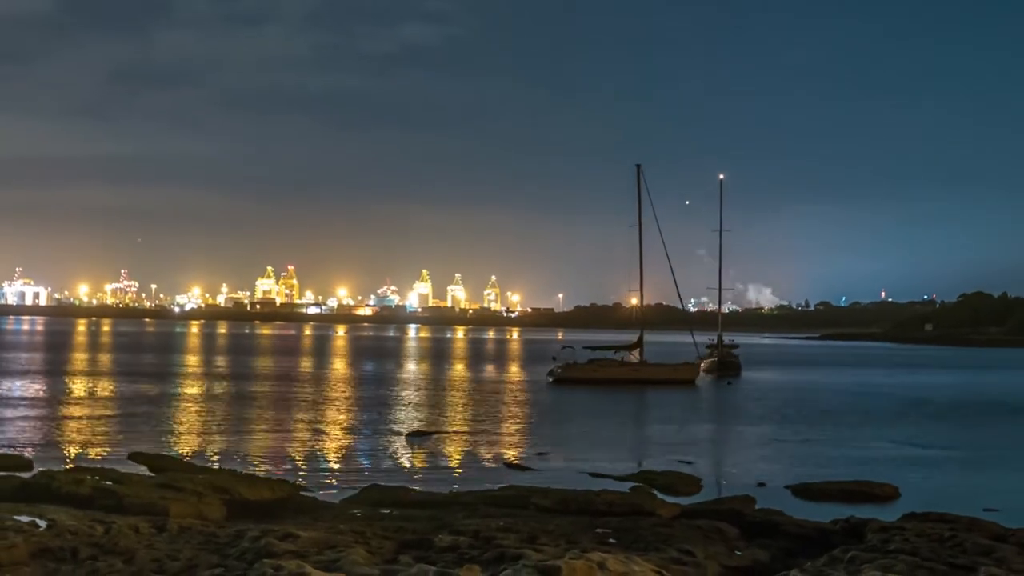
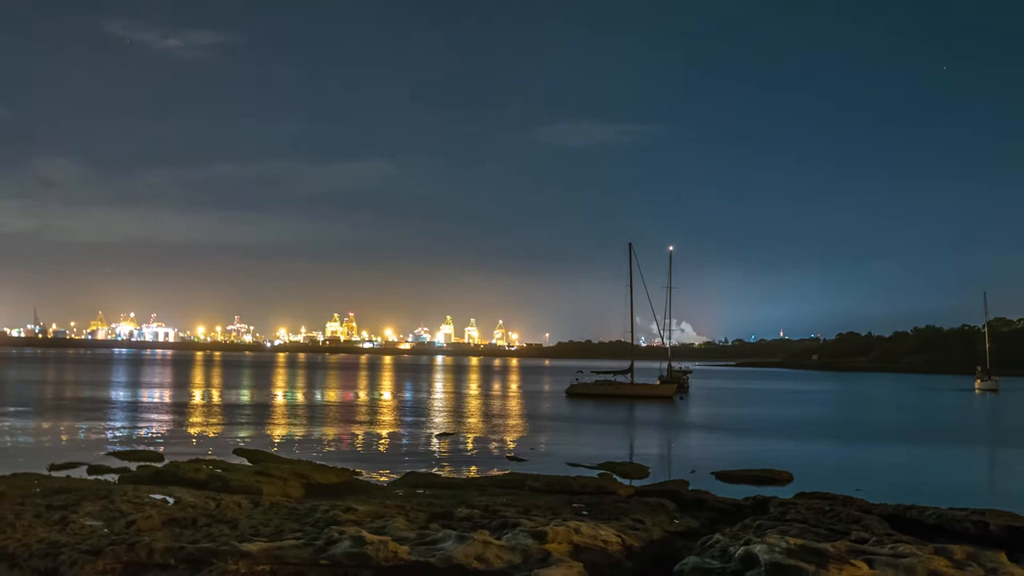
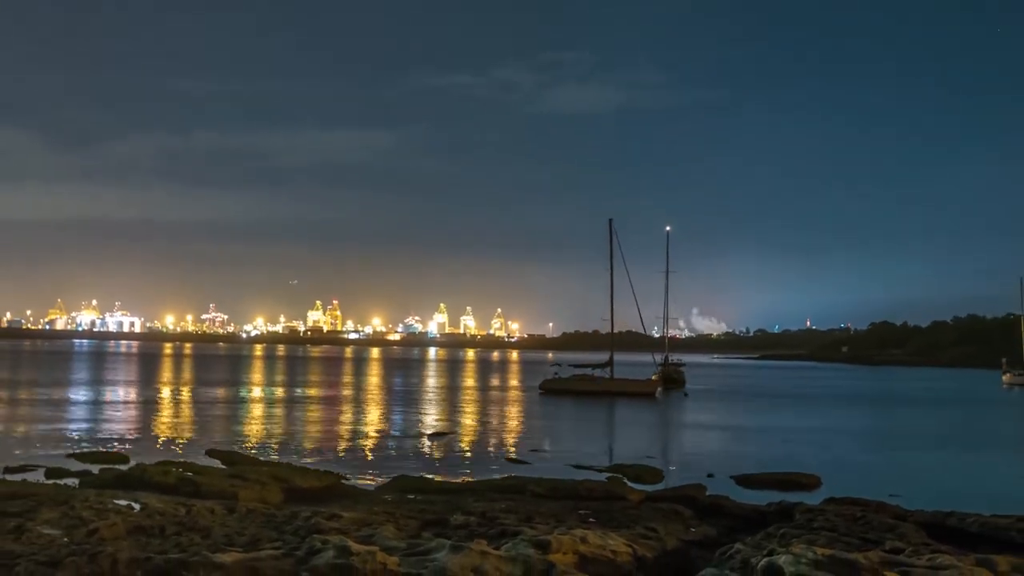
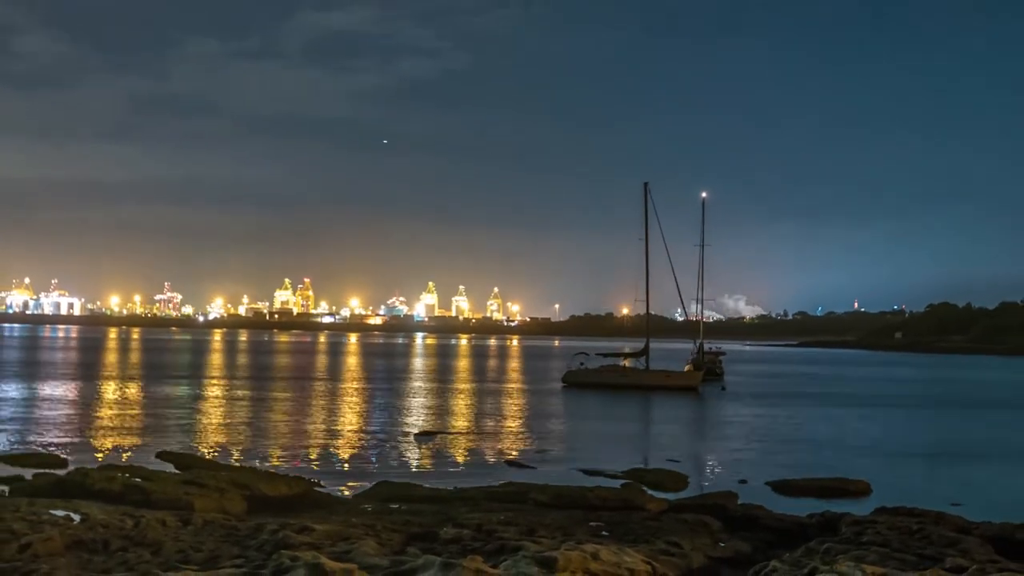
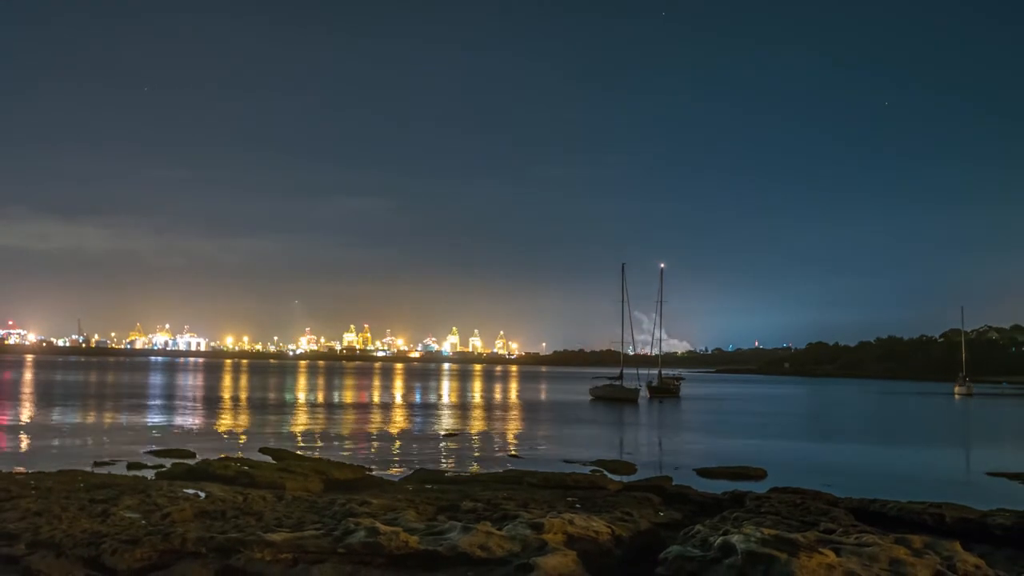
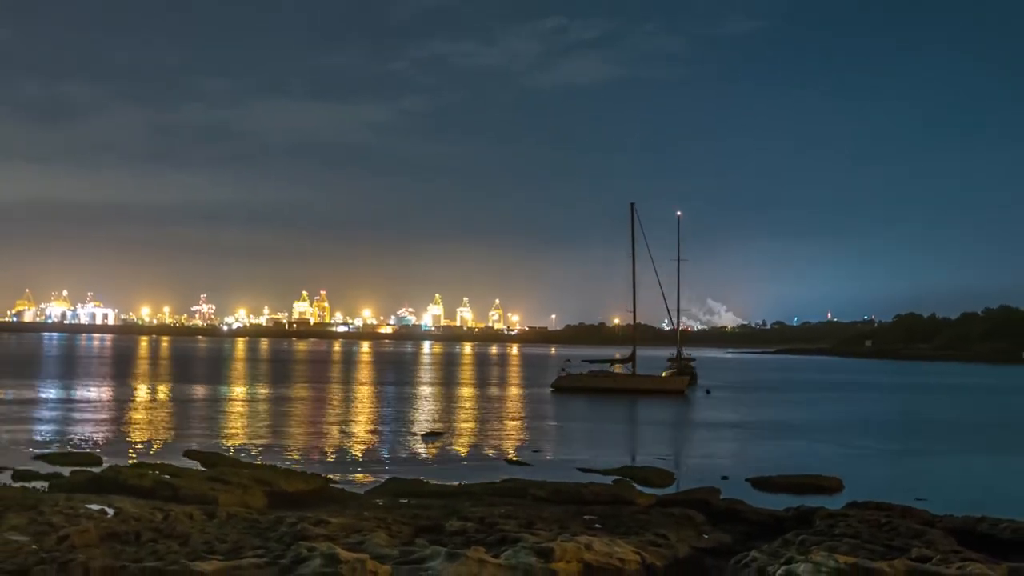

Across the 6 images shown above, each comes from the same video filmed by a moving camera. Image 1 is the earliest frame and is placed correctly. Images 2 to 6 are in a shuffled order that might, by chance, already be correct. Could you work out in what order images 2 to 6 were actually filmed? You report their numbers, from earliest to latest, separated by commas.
4, 6, 3, 2, 5
